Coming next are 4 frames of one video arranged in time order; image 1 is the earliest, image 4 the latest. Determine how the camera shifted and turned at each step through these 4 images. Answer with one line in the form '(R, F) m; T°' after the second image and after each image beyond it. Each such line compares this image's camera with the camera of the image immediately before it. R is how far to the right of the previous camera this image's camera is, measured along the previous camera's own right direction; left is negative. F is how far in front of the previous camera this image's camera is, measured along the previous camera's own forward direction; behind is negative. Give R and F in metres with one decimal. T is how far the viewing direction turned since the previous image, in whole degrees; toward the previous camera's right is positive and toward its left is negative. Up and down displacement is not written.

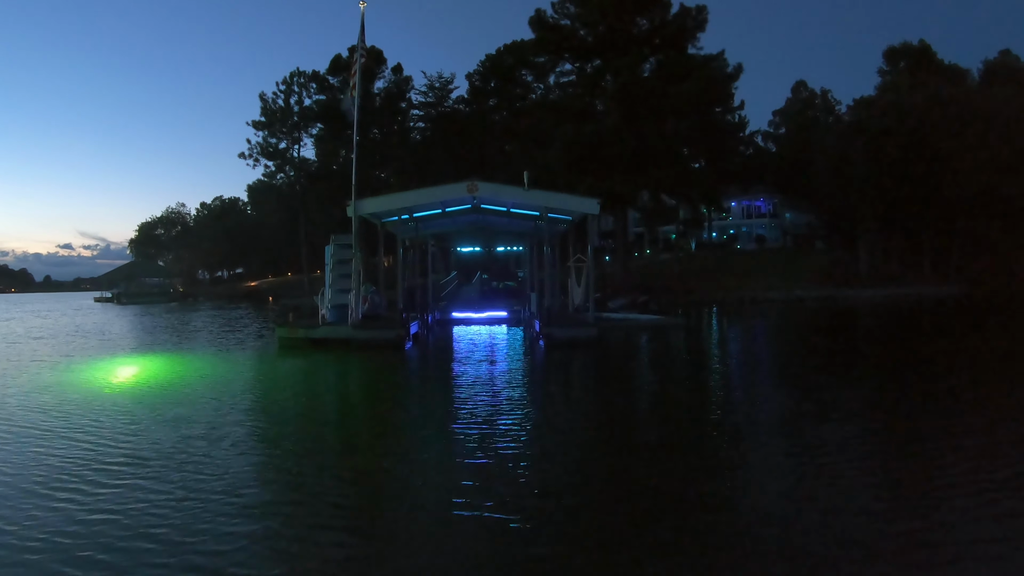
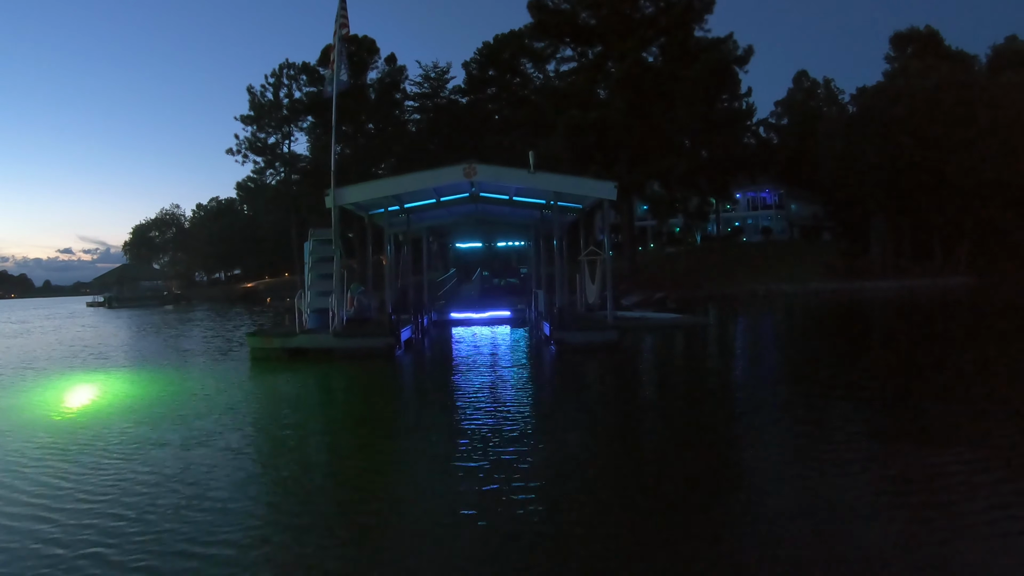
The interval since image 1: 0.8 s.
(0.0, +1.1) m; 0°
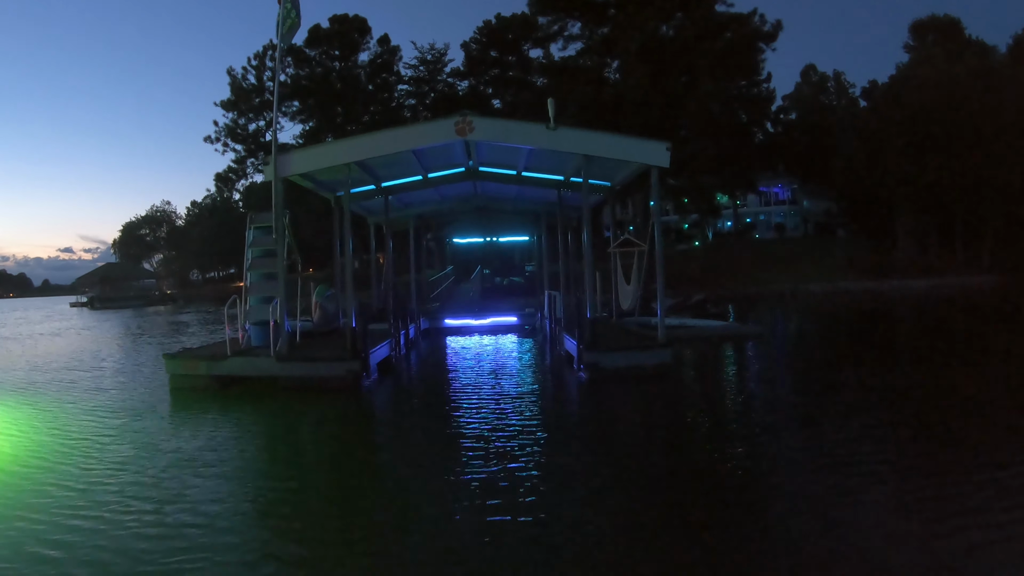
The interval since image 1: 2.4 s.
(-0.1, +2.0) m; 0°
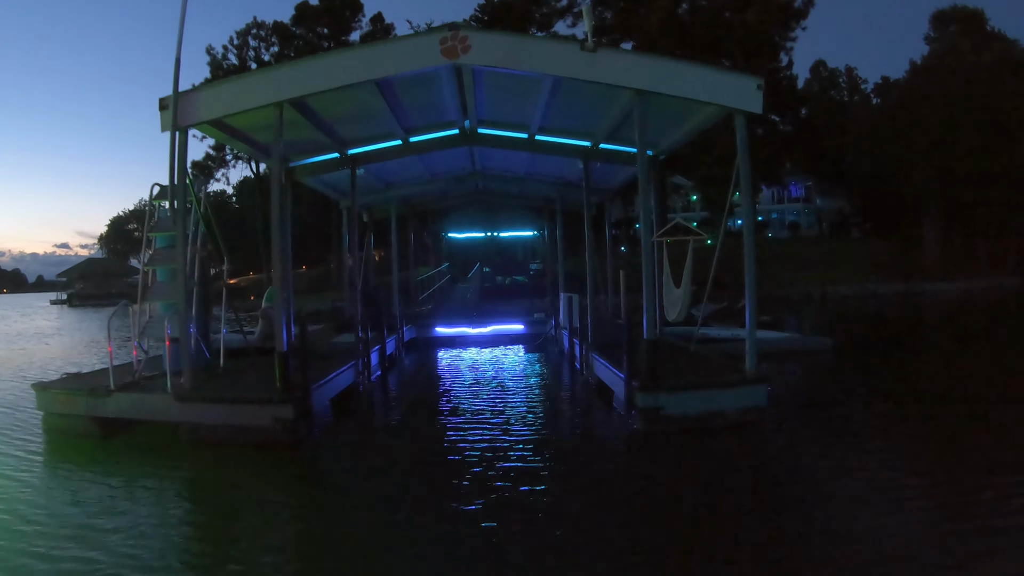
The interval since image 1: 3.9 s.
(0.0, +1.7) m; 0°
